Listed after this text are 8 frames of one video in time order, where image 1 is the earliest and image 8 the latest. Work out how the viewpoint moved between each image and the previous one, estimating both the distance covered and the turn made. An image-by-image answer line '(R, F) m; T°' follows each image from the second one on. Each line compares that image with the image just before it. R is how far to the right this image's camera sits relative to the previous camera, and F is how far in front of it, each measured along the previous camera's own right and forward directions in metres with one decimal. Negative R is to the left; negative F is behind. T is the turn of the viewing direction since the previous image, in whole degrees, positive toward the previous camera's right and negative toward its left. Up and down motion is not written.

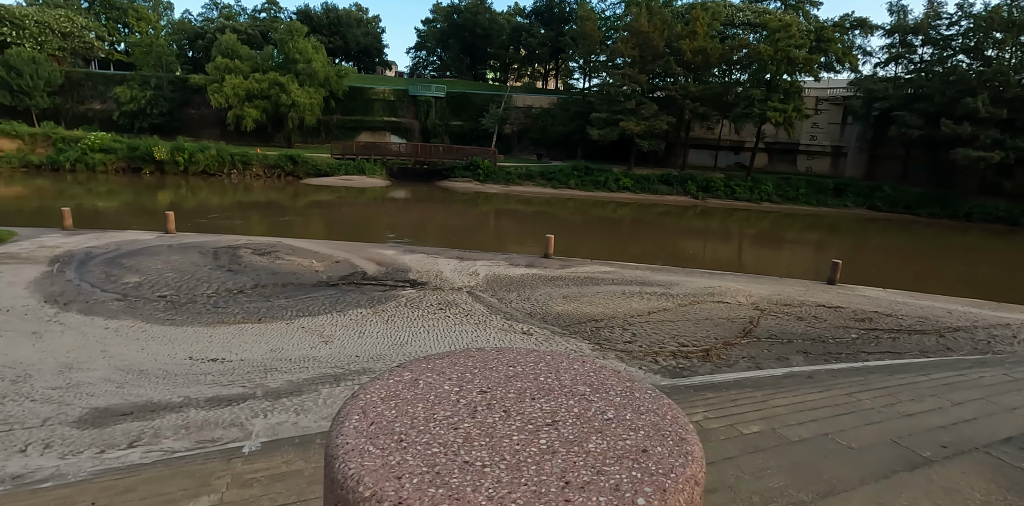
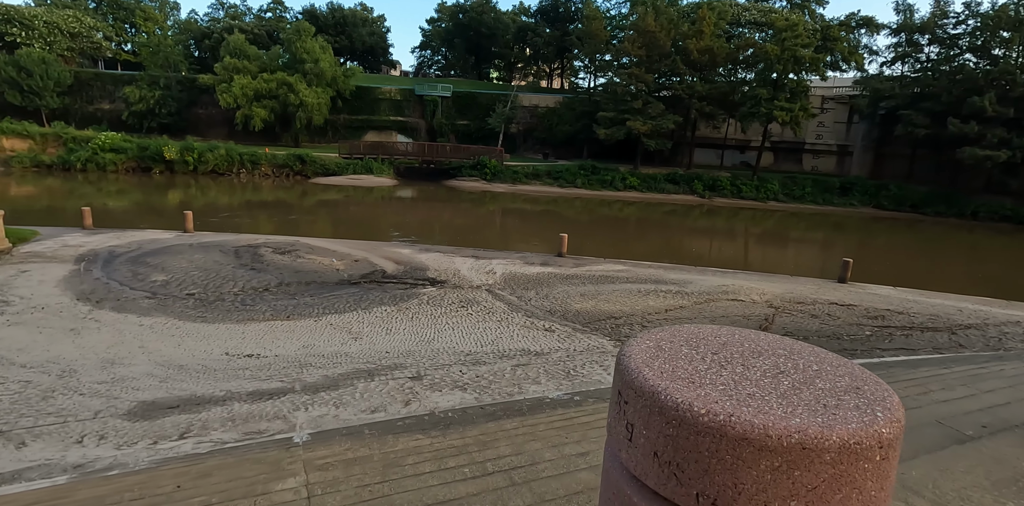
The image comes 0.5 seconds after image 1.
(-0.3, -0.2) m; 0°
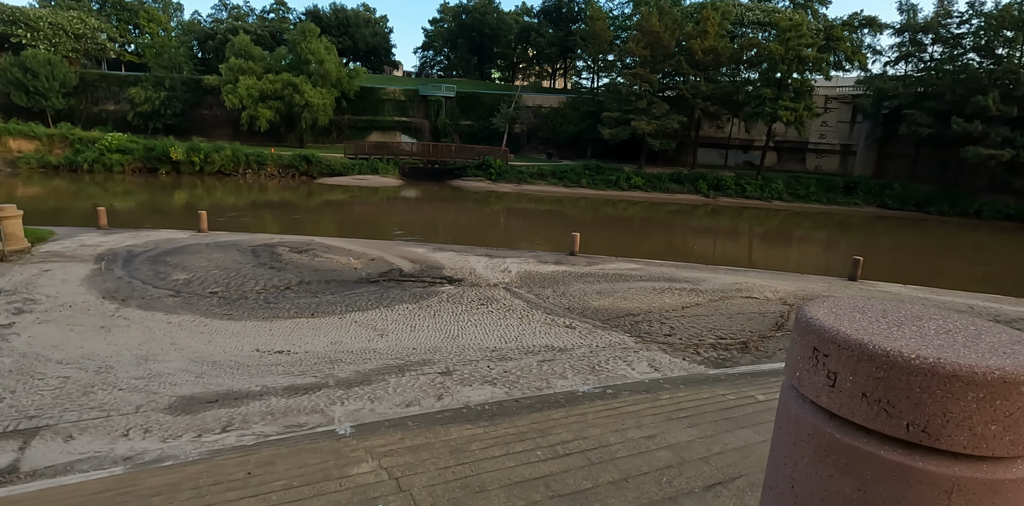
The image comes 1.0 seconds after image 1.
(-0.4, -0.1) m; 0°
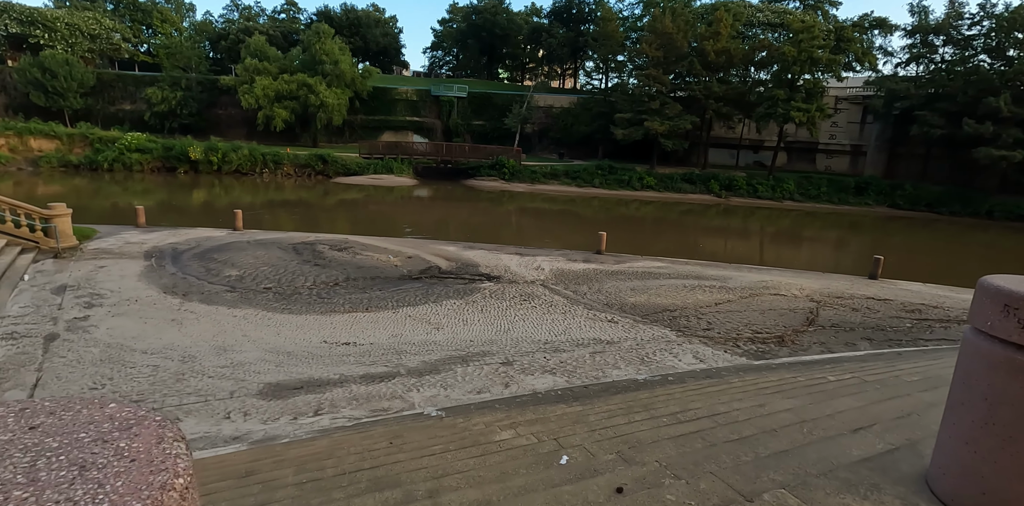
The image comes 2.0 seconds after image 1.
(-0.8, -0.4) m; 0°
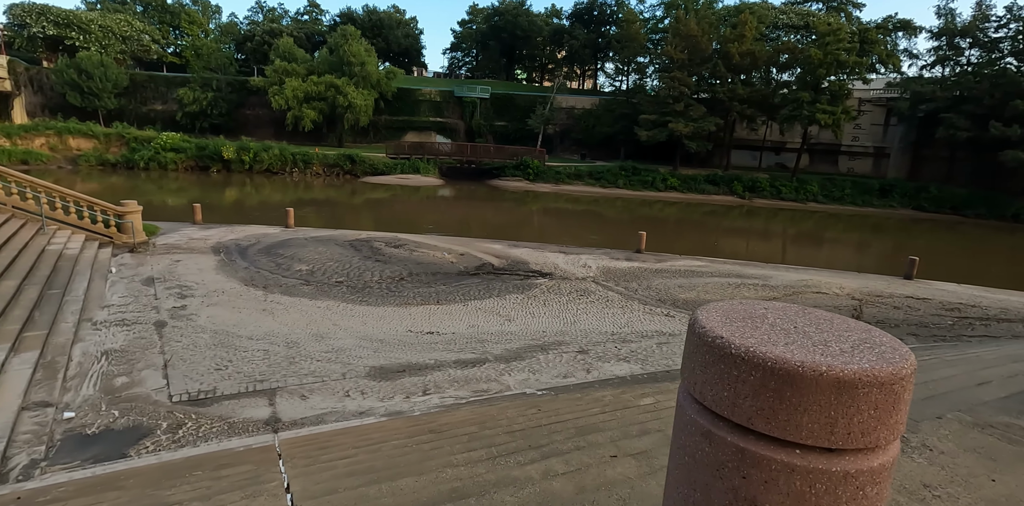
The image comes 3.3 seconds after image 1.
(-1.0, -0.6) m; -1°
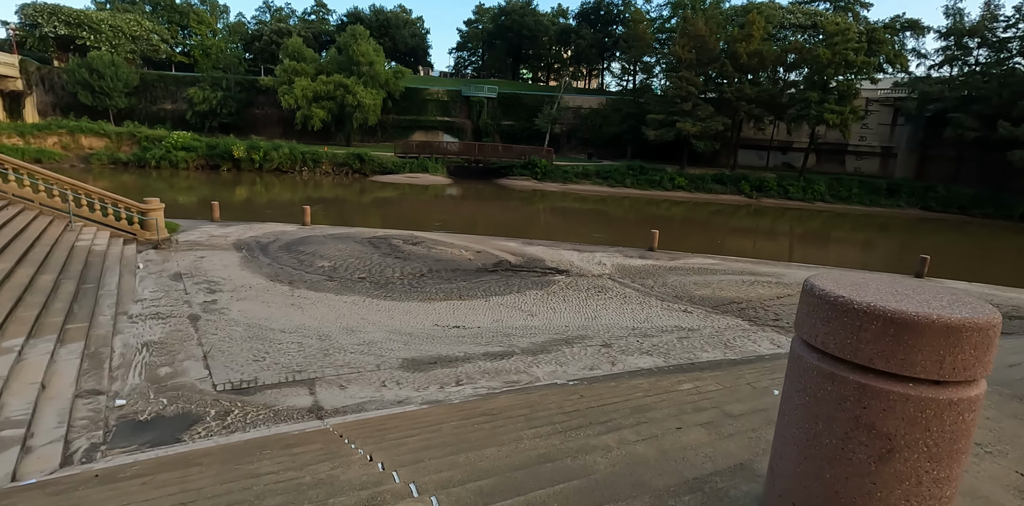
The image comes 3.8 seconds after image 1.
(-0.4, -0.2) m; 0°
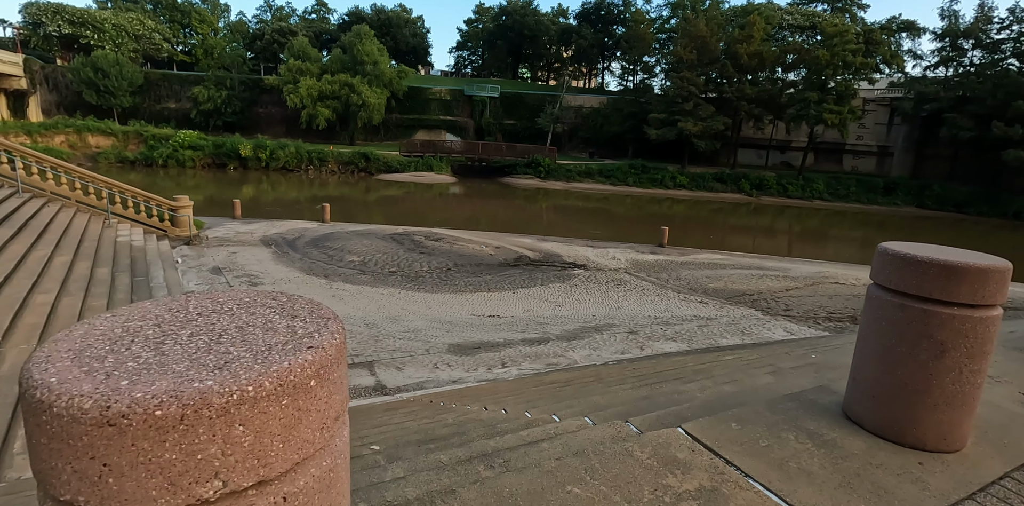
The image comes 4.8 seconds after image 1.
(-0.6, -0.6) m; 0°
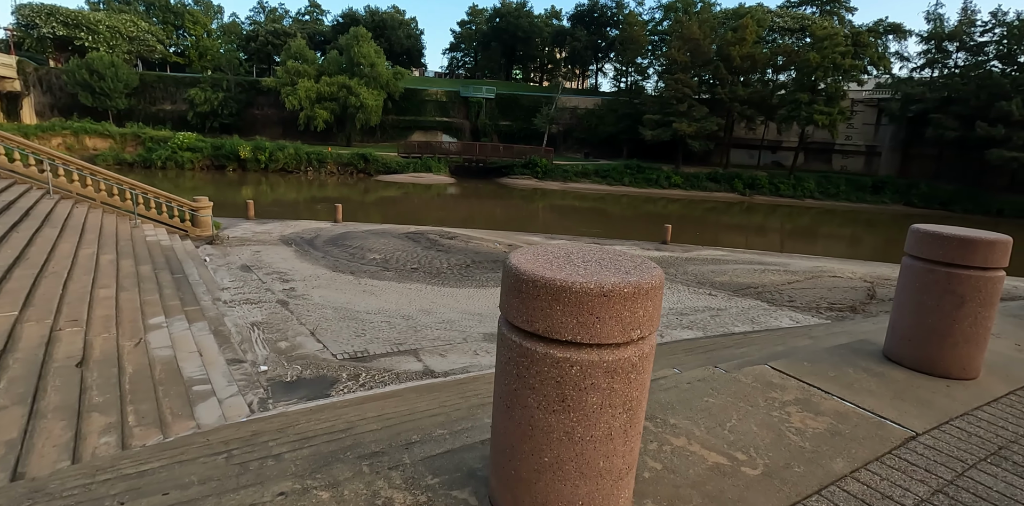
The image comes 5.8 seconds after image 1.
(-0.7, -0.6) m; +1°
